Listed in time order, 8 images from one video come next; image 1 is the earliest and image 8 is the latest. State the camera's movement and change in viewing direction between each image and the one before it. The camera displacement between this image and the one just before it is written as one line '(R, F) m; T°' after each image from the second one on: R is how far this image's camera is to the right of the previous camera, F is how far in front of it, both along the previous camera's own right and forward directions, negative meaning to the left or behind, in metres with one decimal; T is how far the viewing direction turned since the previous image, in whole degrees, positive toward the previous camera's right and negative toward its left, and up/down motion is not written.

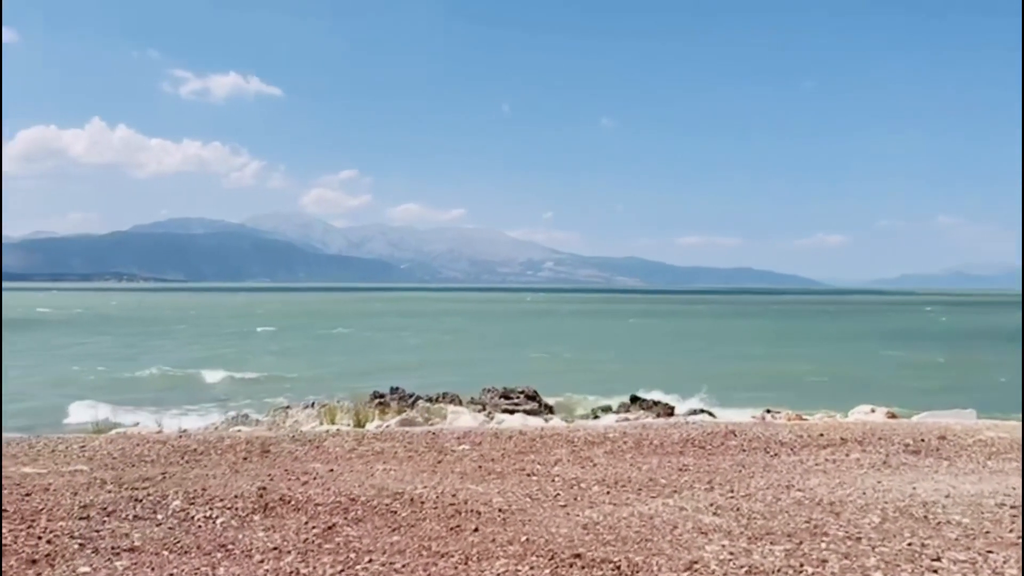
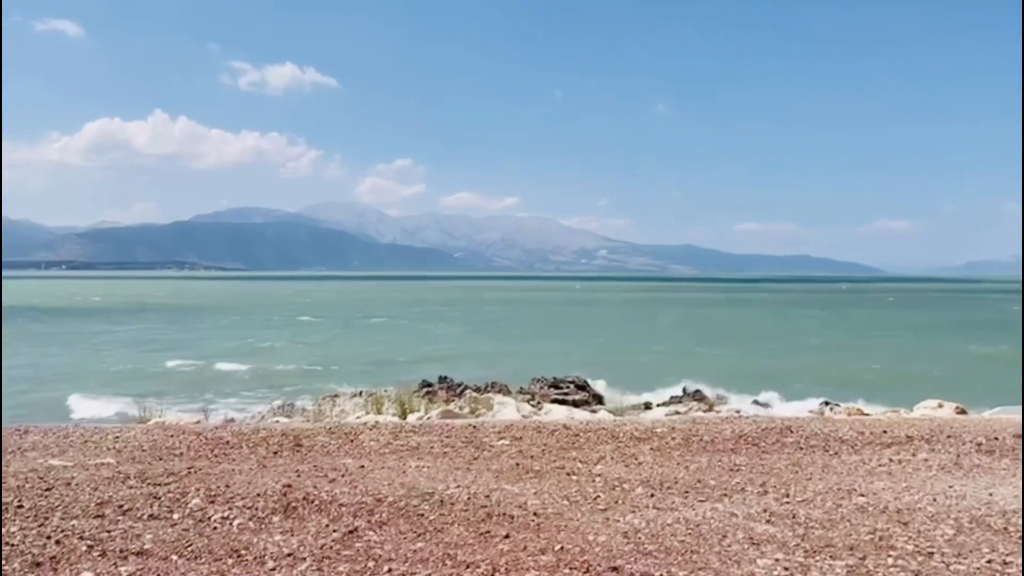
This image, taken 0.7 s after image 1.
(+0.1, +0.5) m; -4°
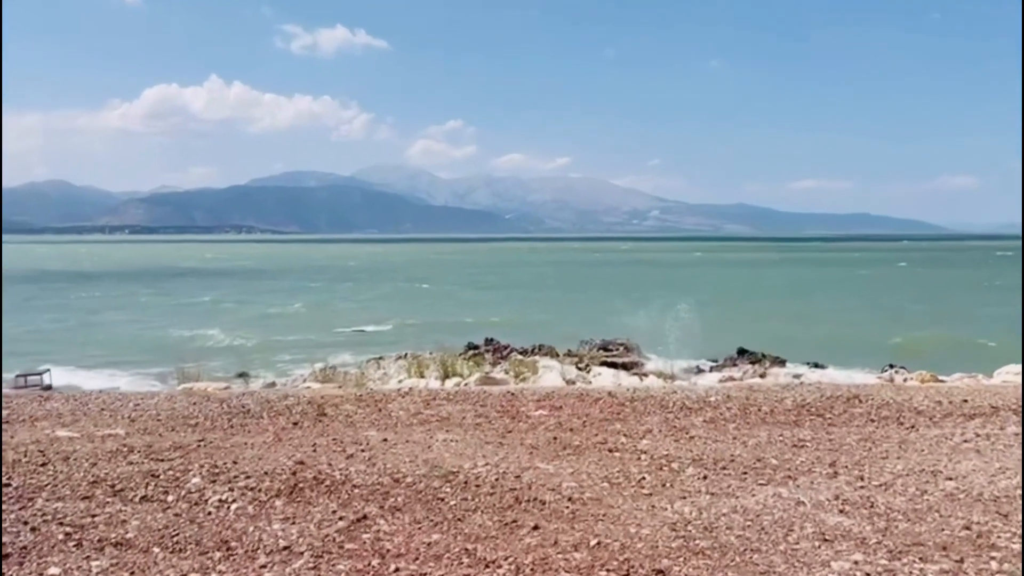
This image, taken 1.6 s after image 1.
(+0.1, +0.9) m; -4°
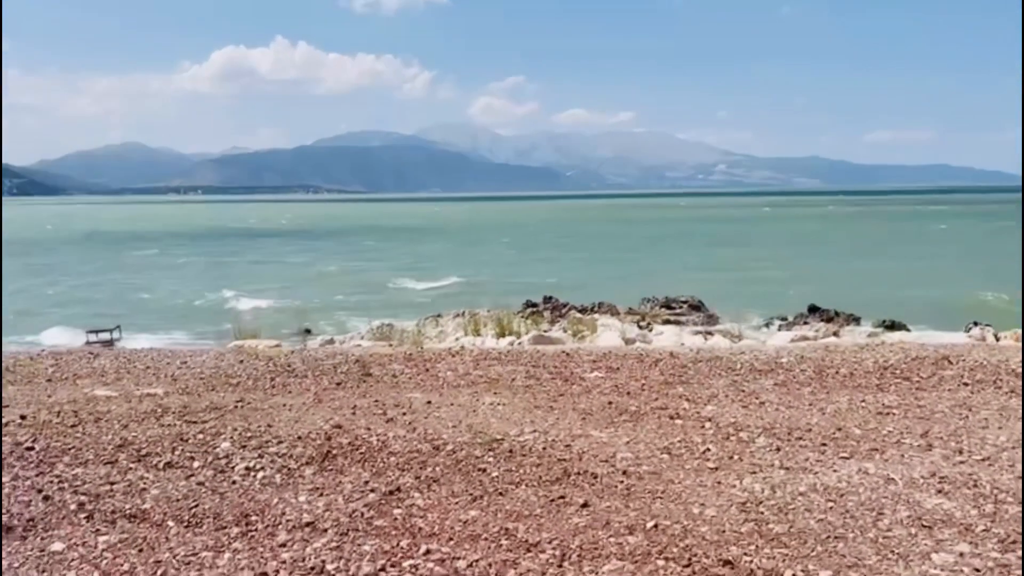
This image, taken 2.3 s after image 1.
(+0.1, +0.6) m; -4°
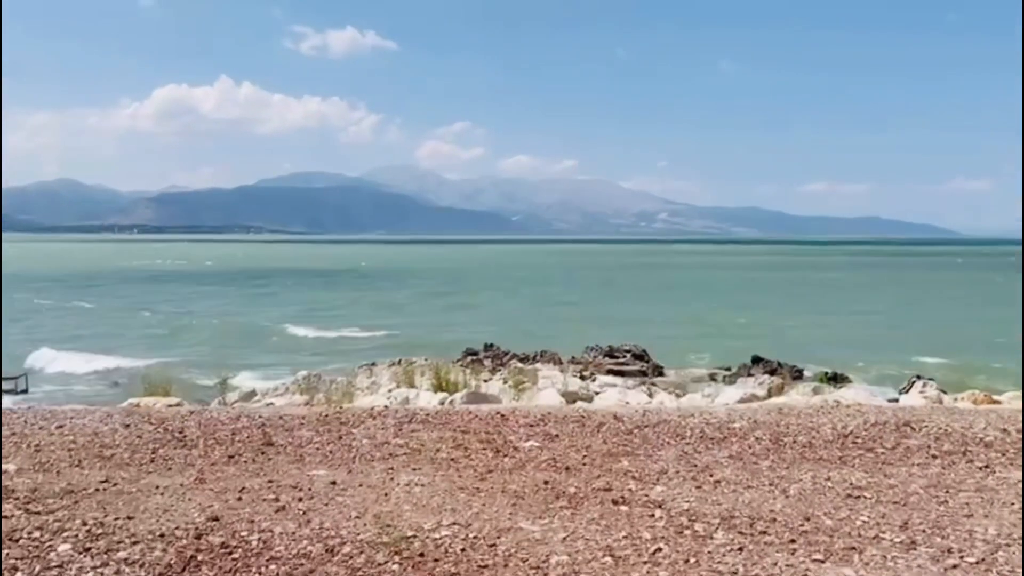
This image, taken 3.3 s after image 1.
(+0.2, +0.9) m; +4°
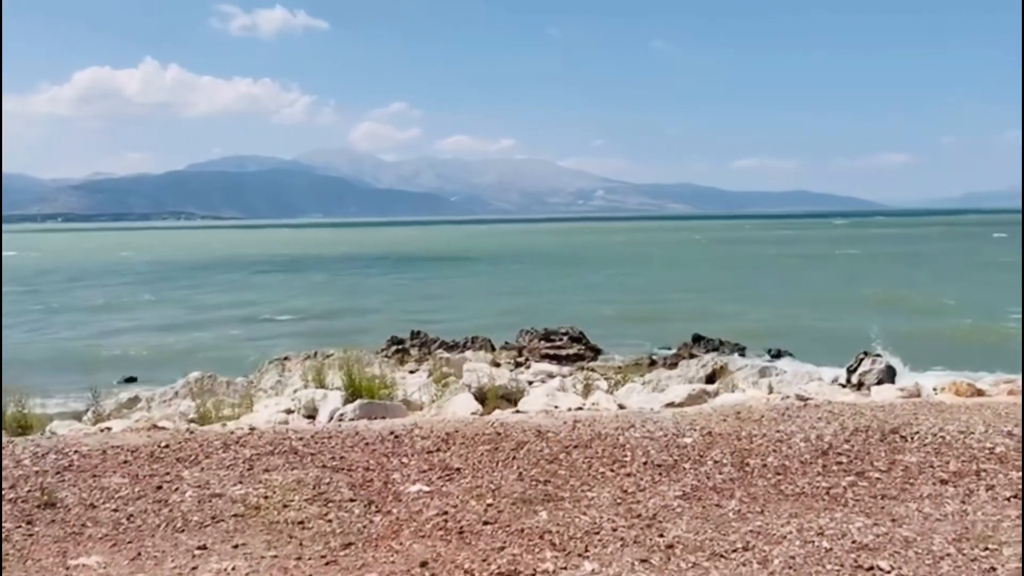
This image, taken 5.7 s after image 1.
(+0.4, +2.0) m; +4°
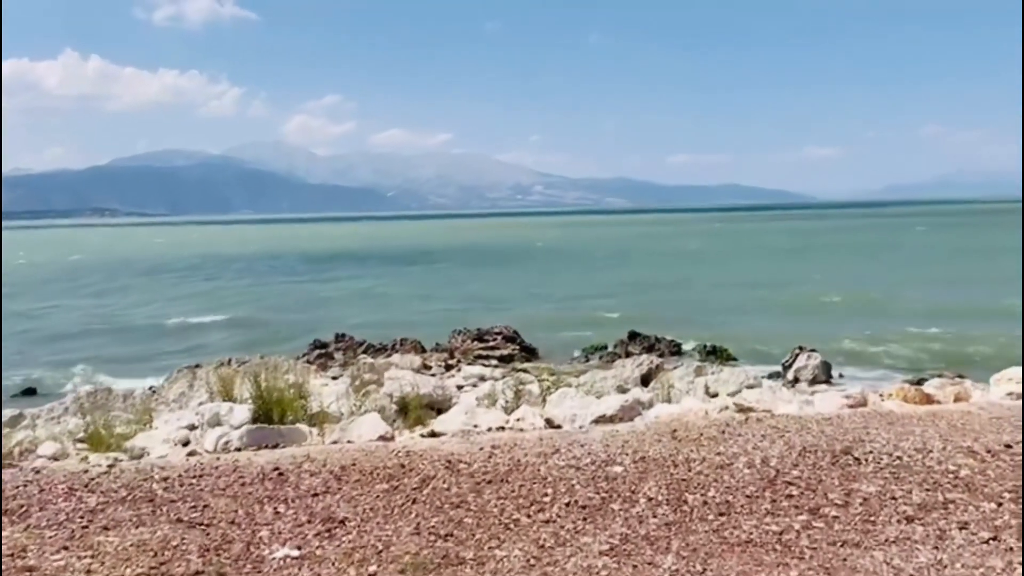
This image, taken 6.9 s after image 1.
(+0.3, +1.0) m; +4°
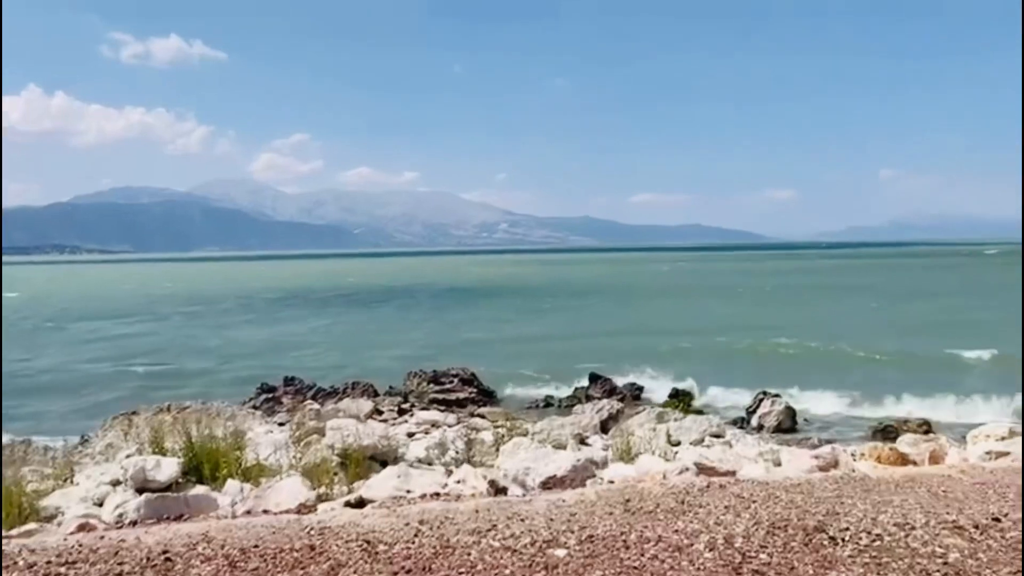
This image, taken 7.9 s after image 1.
(+0.3, +0.8) m; +2°
